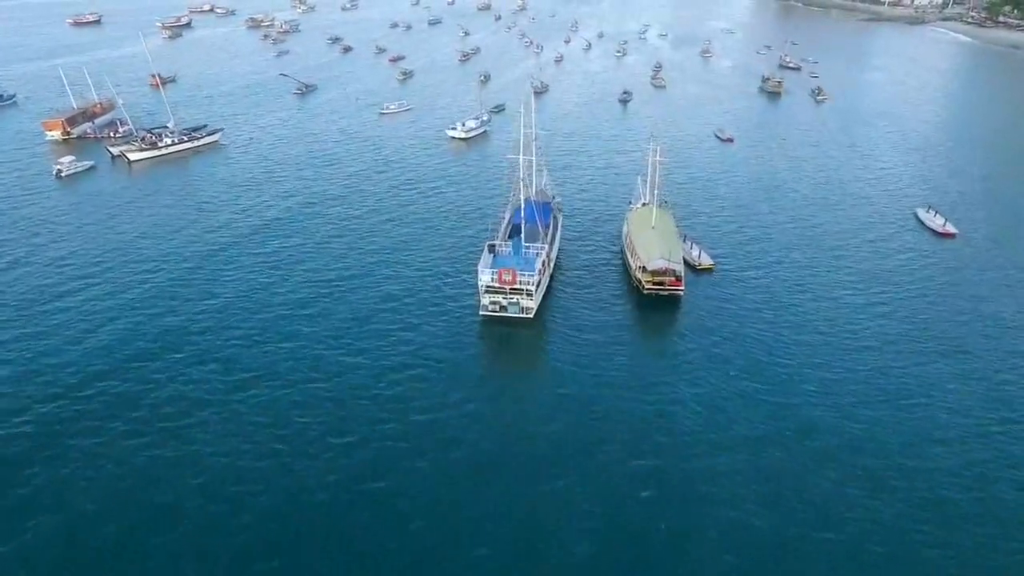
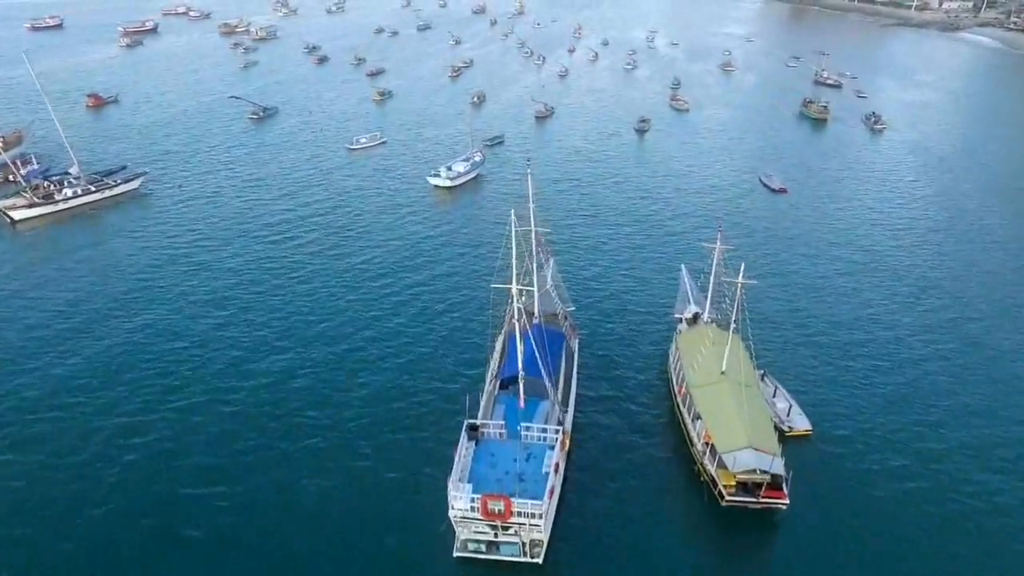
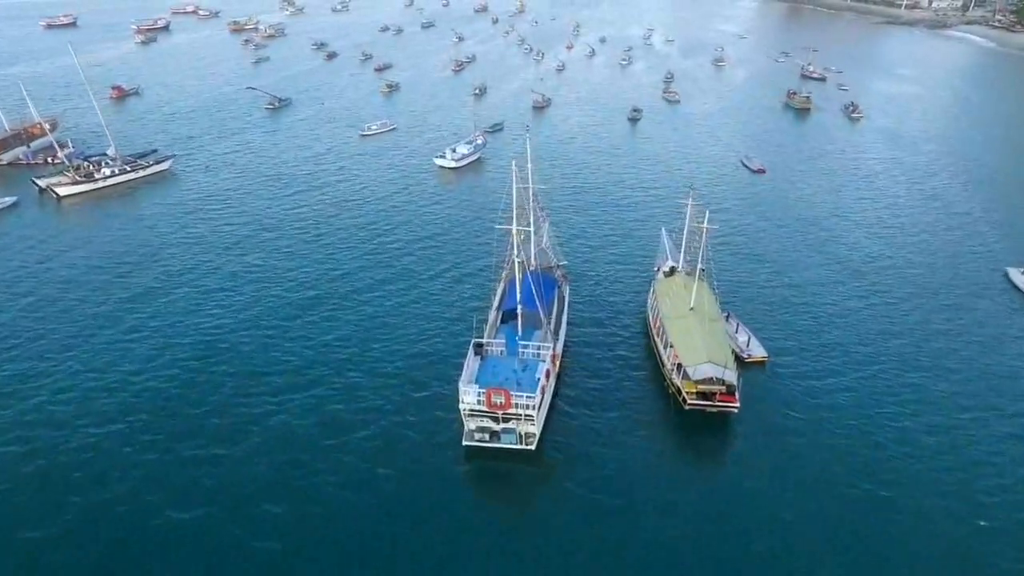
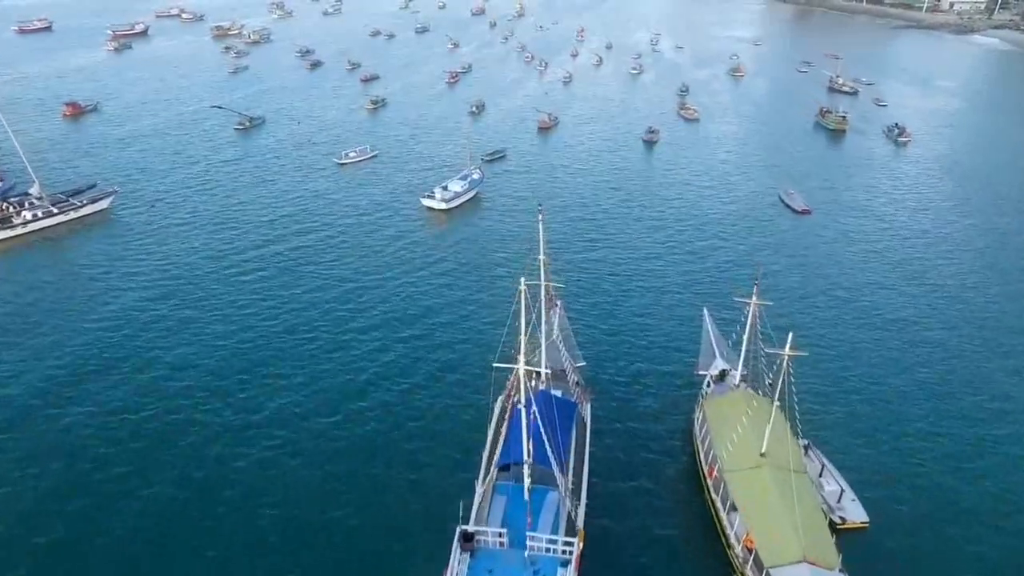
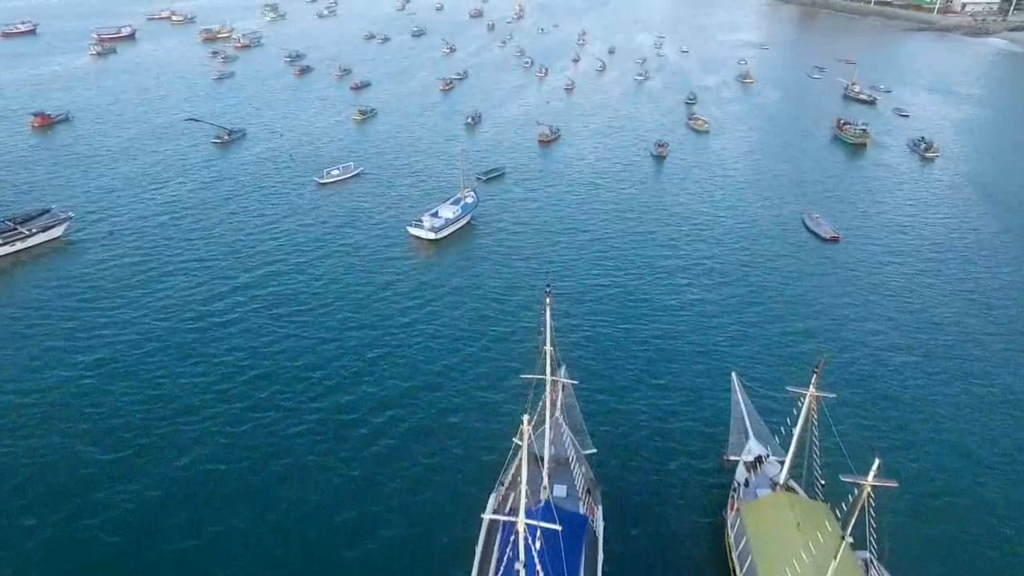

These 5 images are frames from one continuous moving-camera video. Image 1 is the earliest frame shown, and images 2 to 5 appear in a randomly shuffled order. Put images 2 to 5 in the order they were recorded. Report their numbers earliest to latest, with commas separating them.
3, 2, 4, 5
